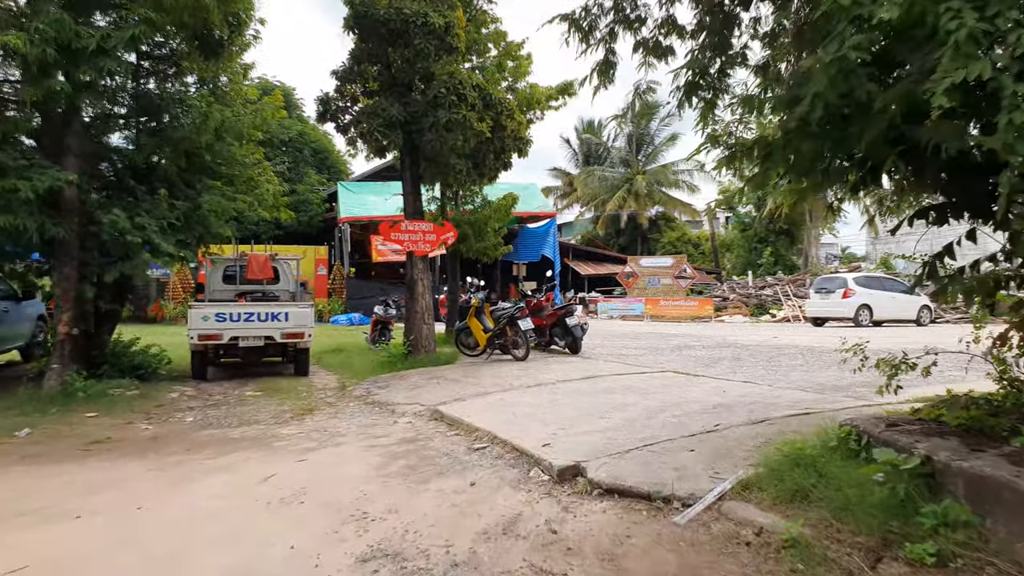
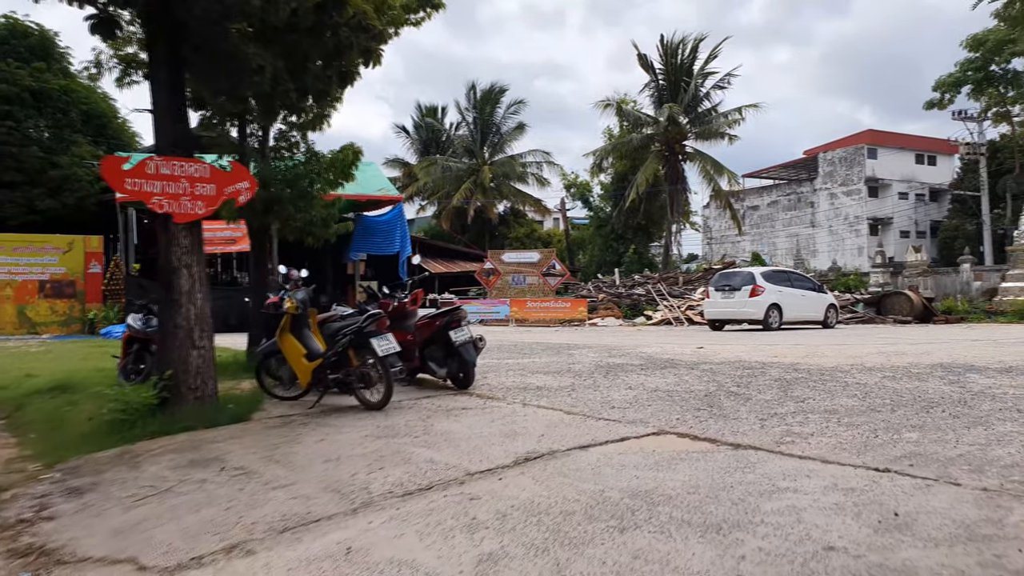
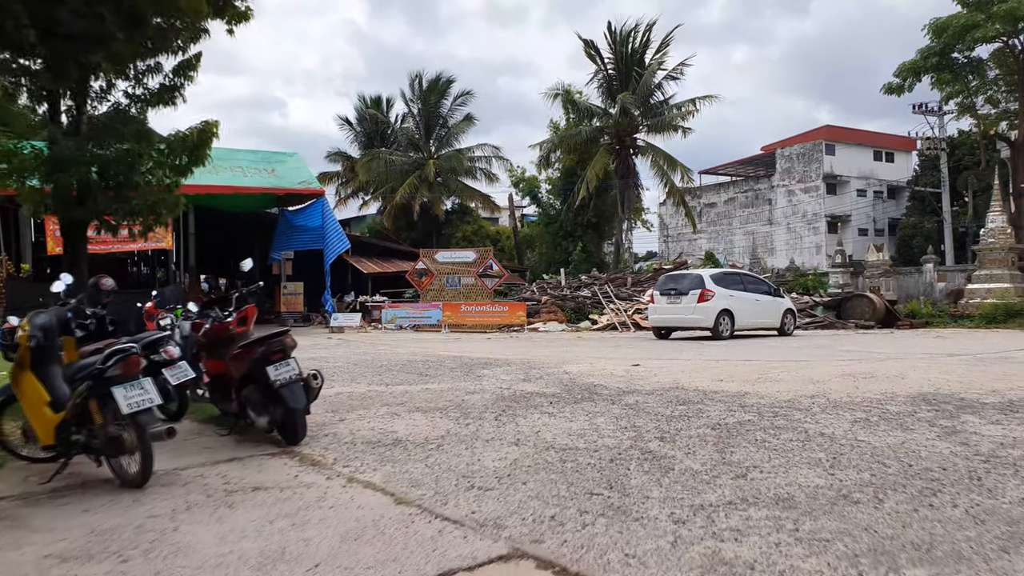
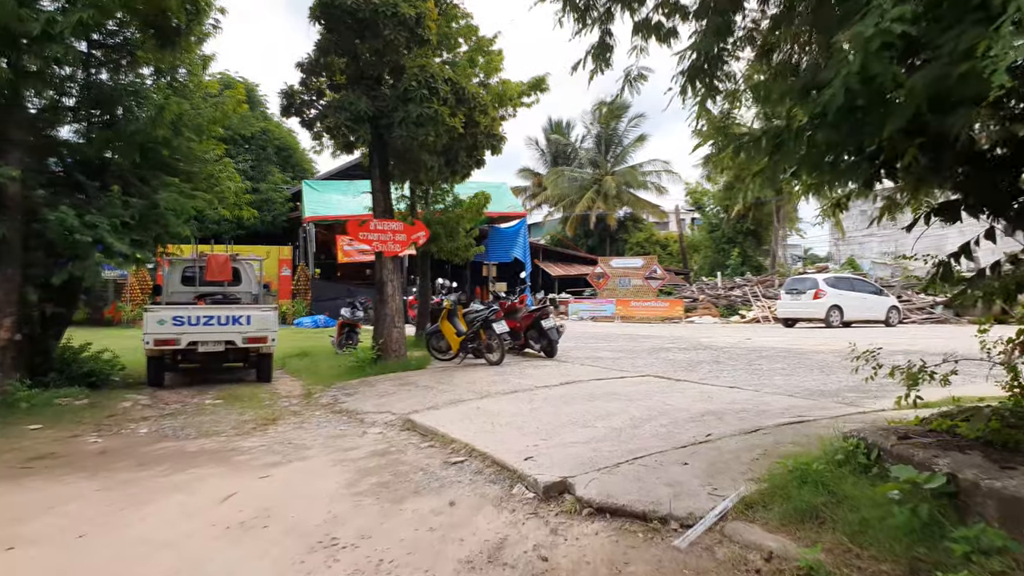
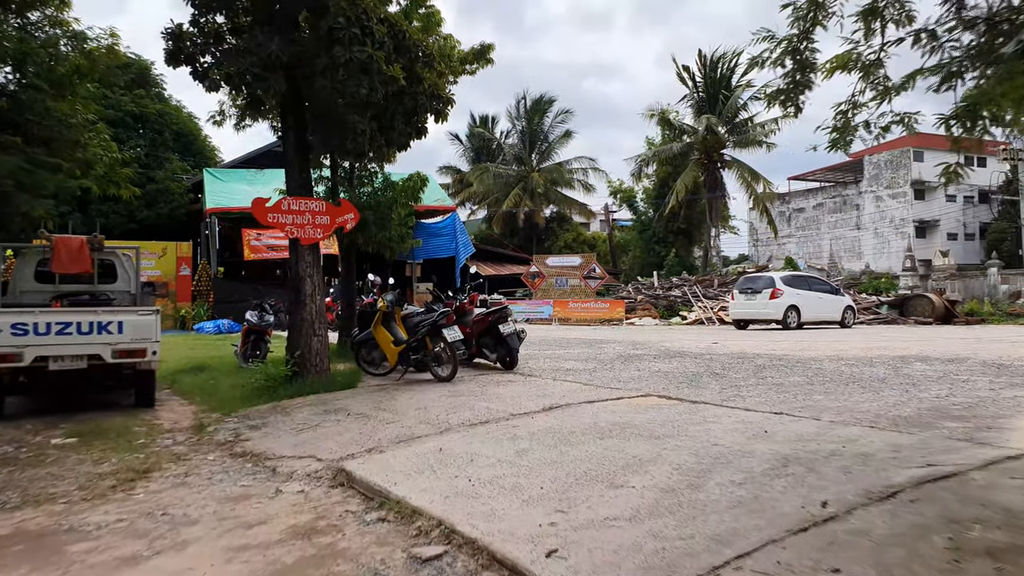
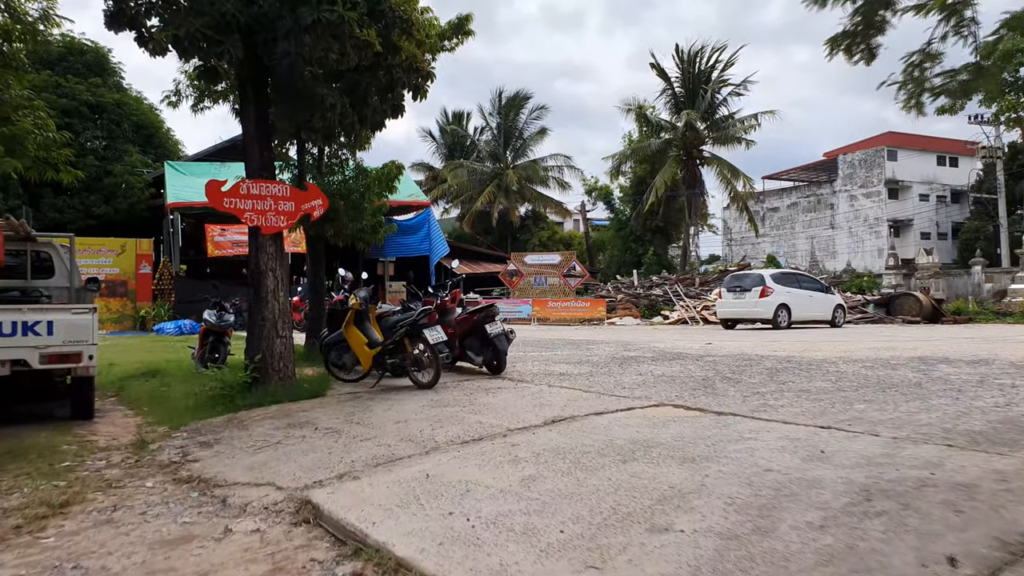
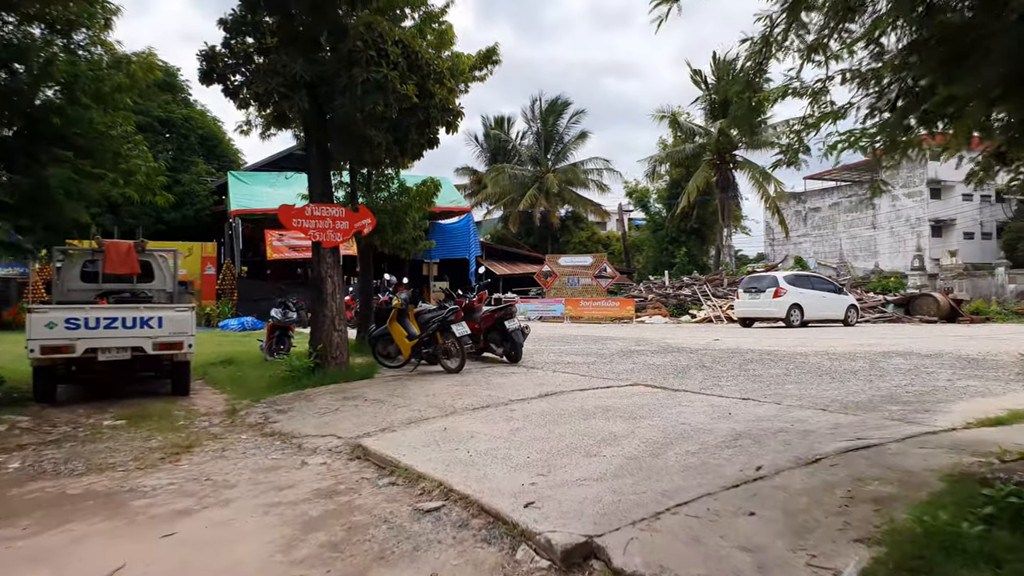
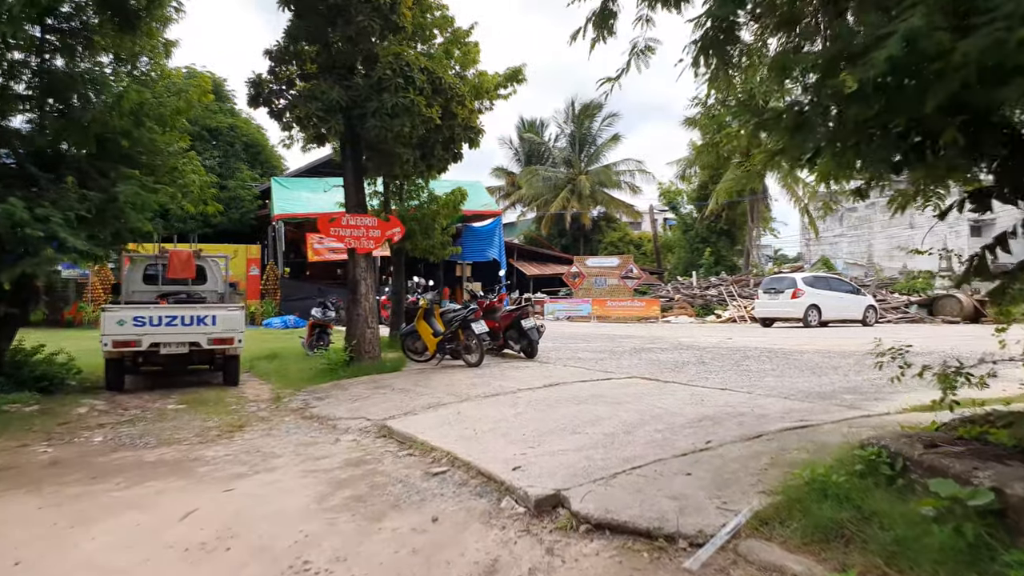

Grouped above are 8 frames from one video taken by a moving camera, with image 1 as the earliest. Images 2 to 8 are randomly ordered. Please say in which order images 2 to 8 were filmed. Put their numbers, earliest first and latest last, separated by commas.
4, 8, 7, 5, 6, 2, 3
